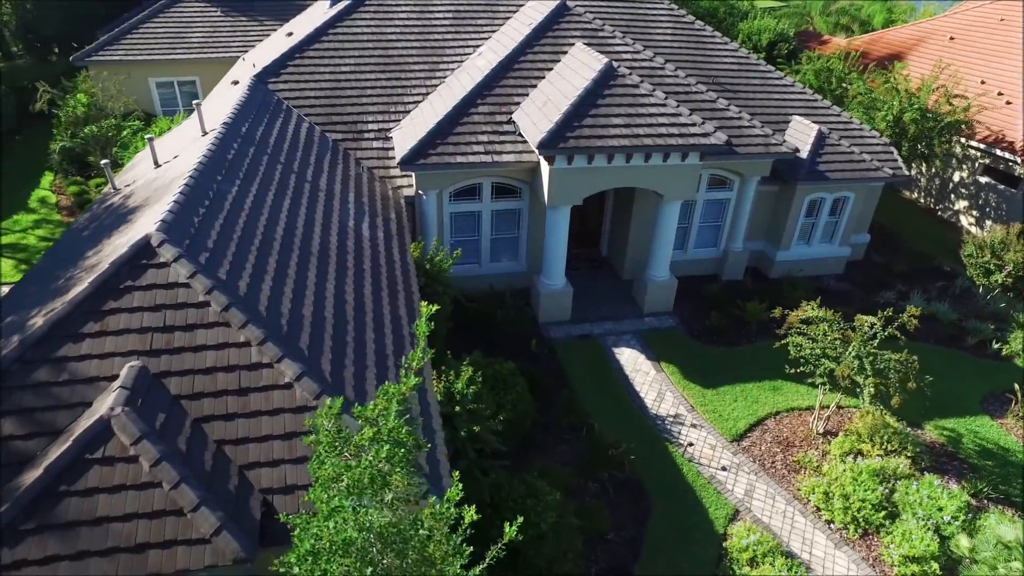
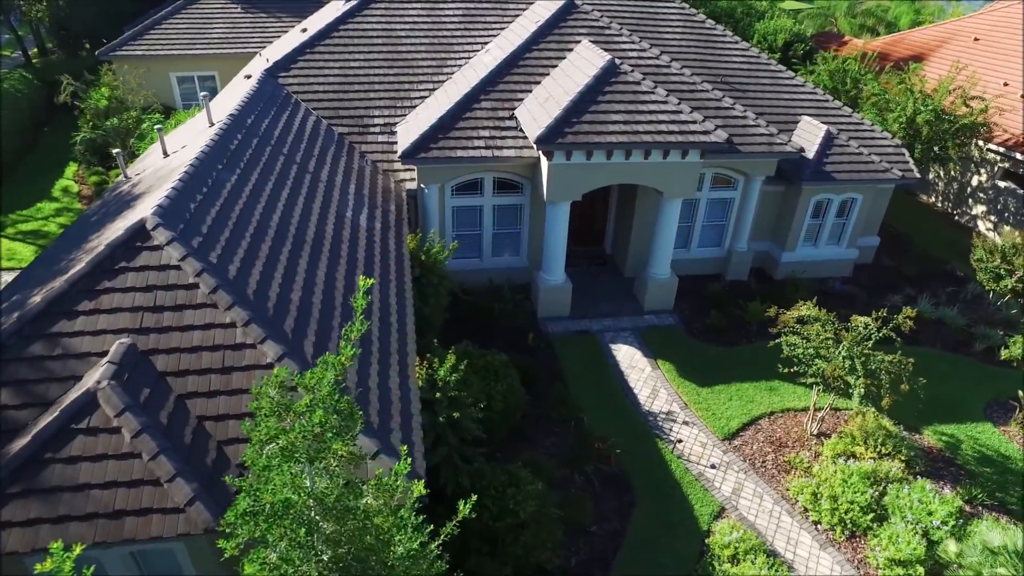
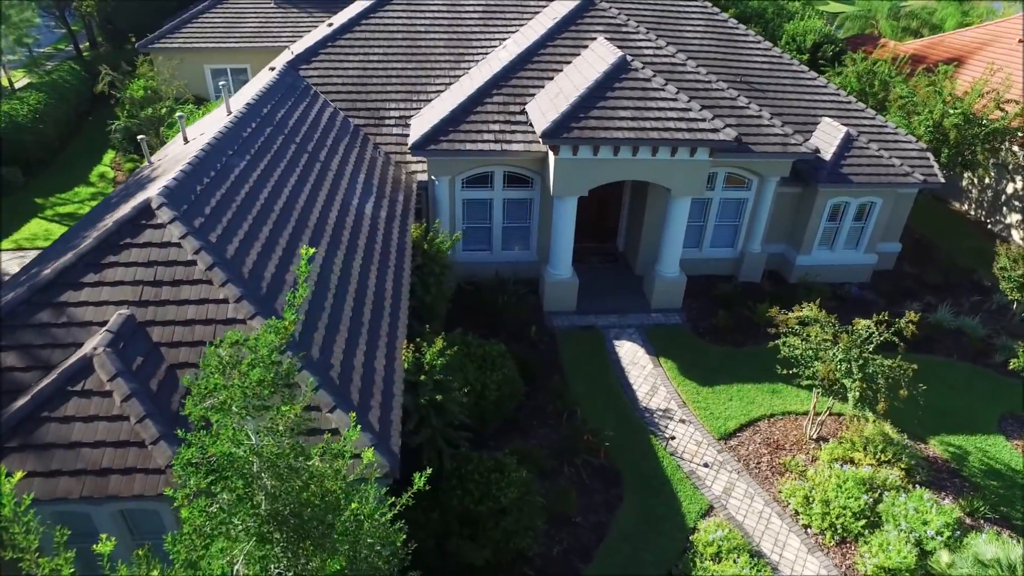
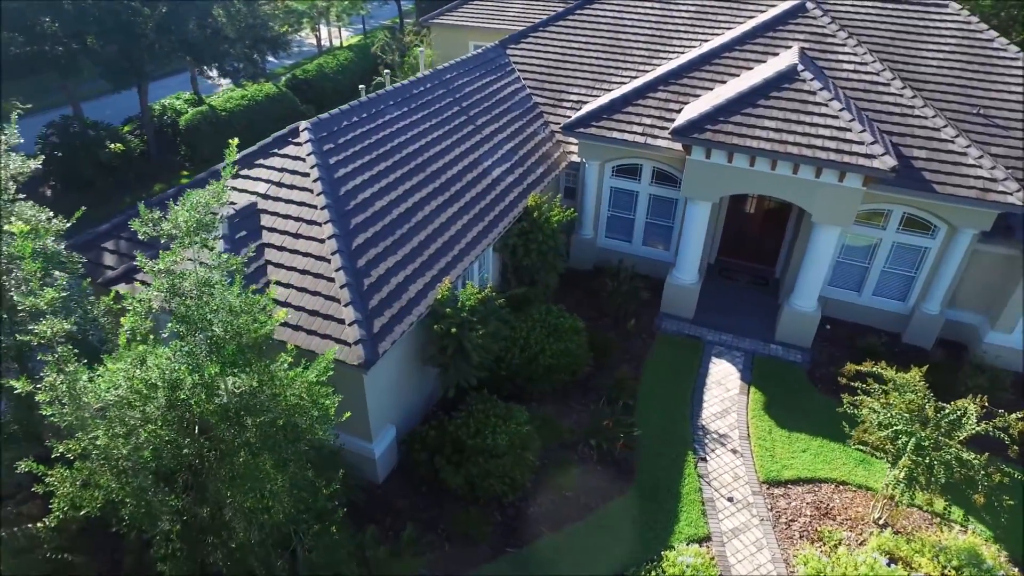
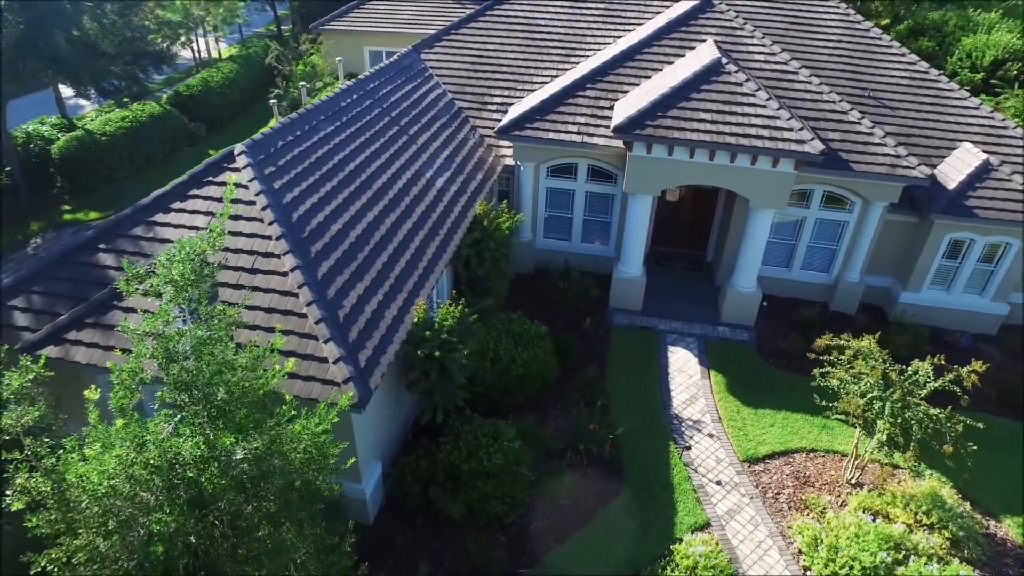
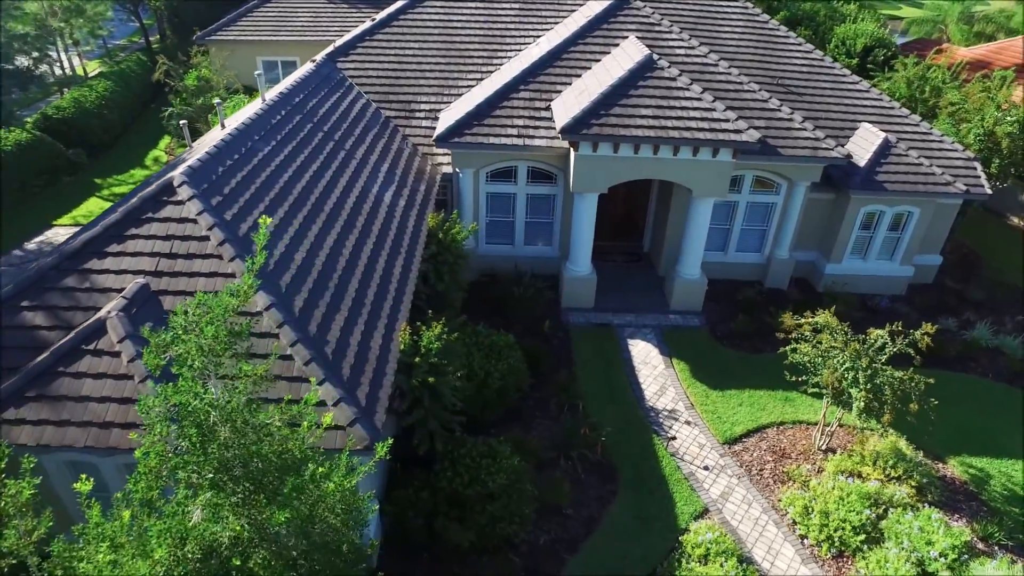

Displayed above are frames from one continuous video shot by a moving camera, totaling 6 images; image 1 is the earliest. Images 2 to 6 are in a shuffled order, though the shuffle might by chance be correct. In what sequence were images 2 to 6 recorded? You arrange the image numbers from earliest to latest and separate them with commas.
2, 3, 6, 5, 4
